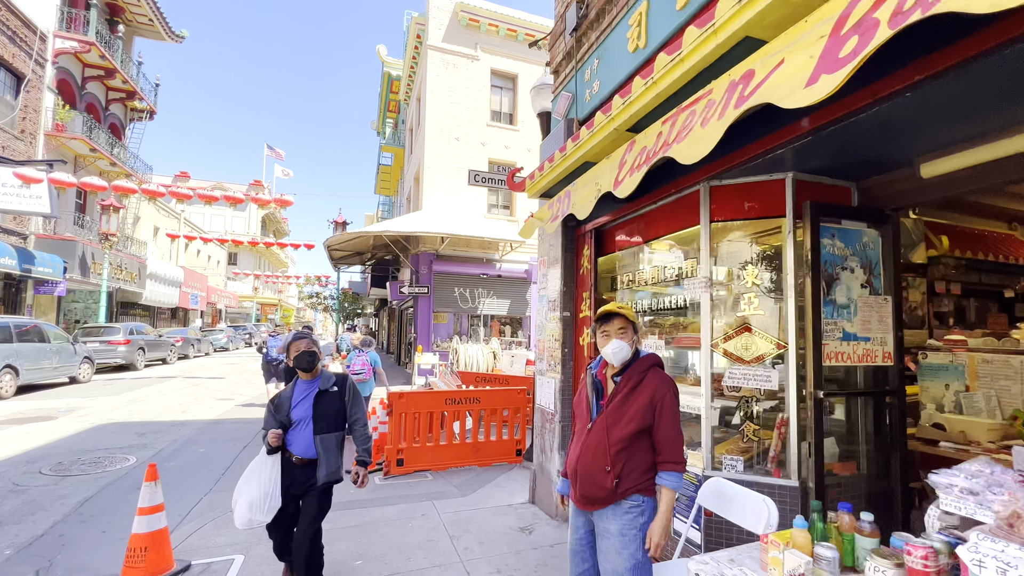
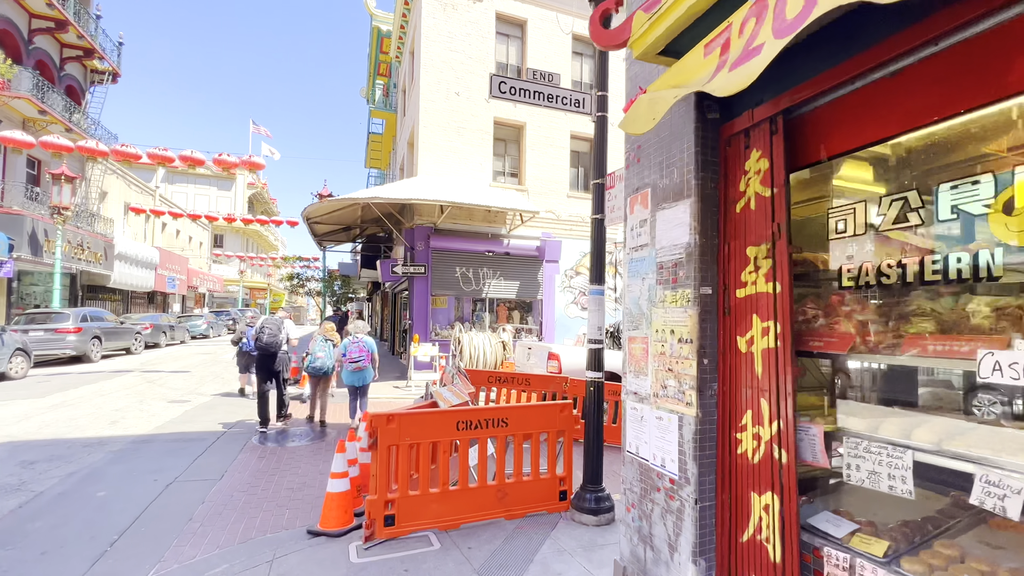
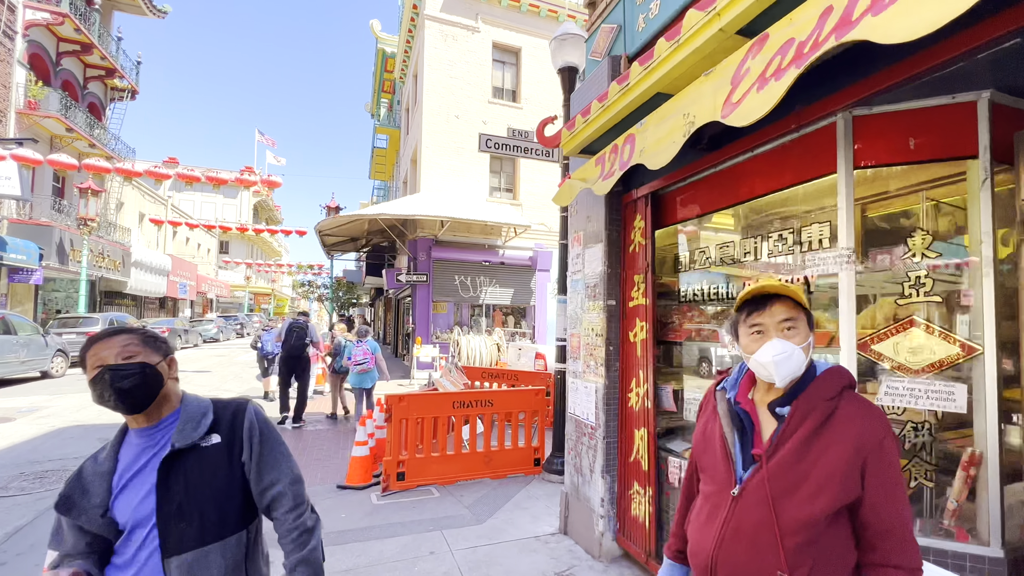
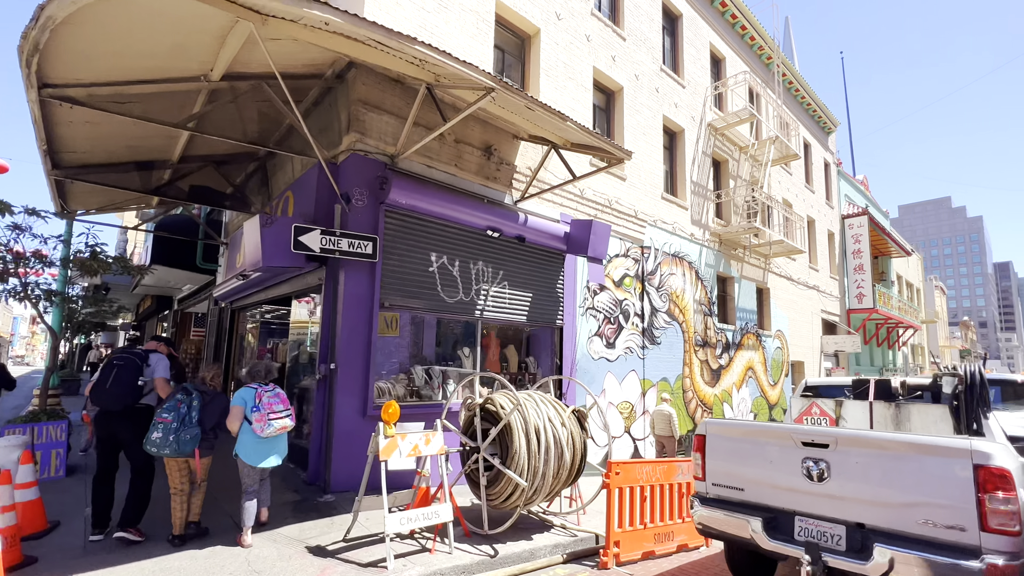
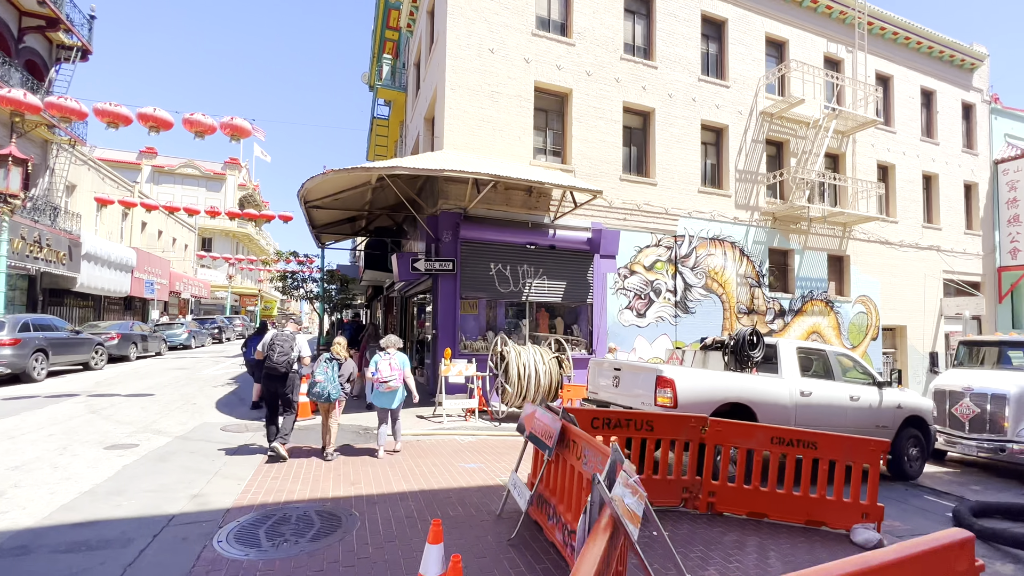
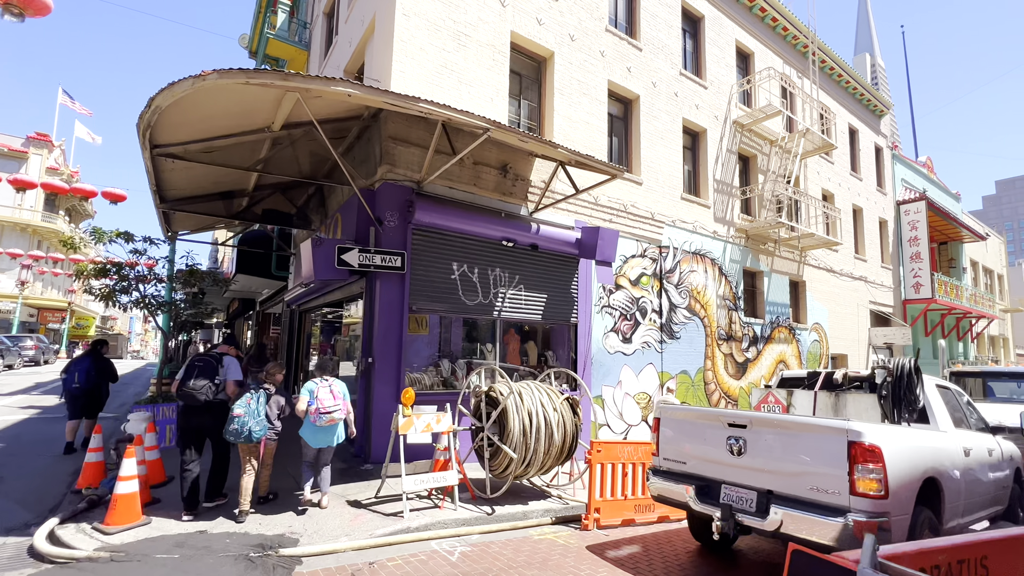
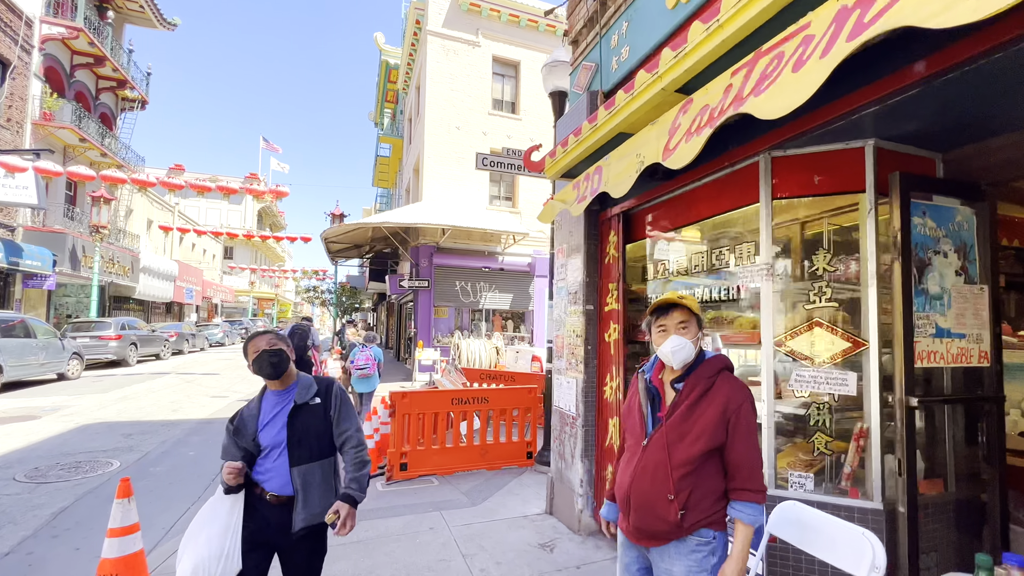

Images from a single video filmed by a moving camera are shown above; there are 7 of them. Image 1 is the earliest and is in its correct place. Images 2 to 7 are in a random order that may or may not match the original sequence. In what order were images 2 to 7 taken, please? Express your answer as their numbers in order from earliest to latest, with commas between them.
7, 3, 2, 5, 6, 4
